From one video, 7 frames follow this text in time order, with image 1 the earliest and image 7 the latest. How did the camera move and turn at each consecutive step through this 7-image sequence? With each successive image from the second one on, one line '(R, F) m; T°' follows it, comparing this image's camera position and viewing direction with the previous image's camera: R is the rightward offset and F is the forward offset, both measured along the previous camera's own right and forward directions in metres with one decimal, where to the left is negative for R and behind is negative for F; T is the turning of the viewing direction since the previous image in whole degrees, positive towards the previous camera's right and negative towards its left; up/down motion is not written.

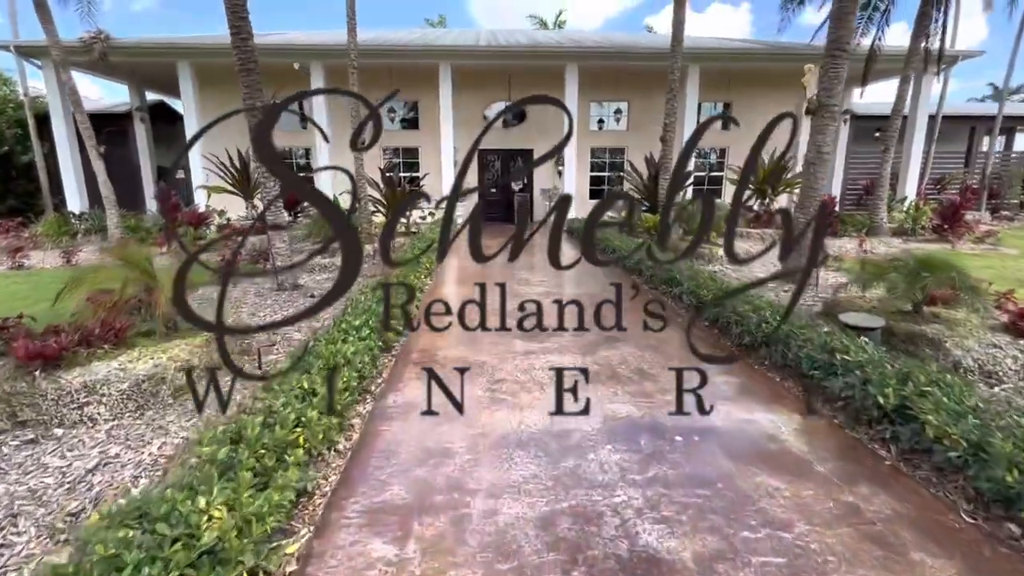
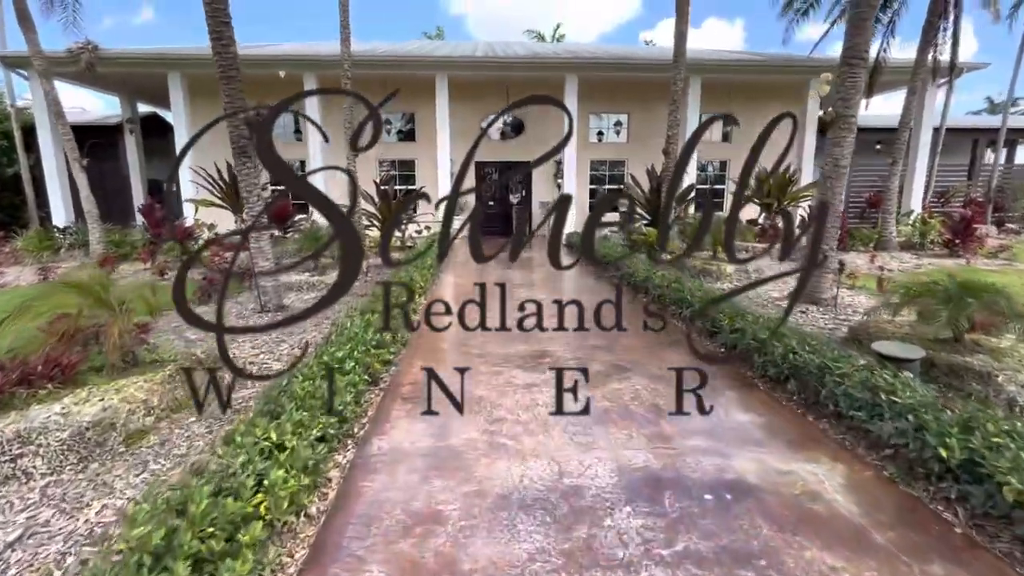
(0.0, +0.3) m; 0°
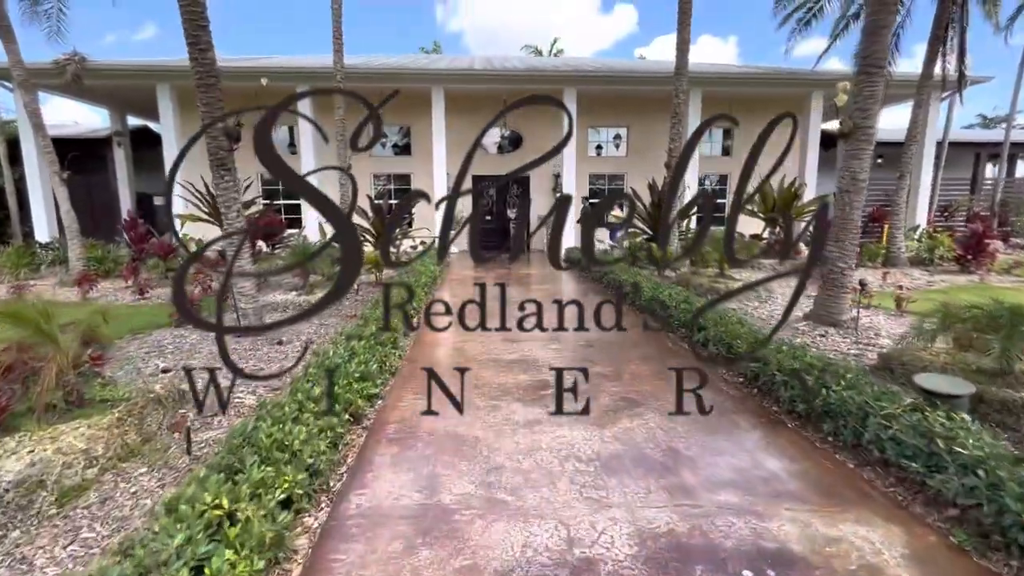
(0.0, +0.3) m; 0°
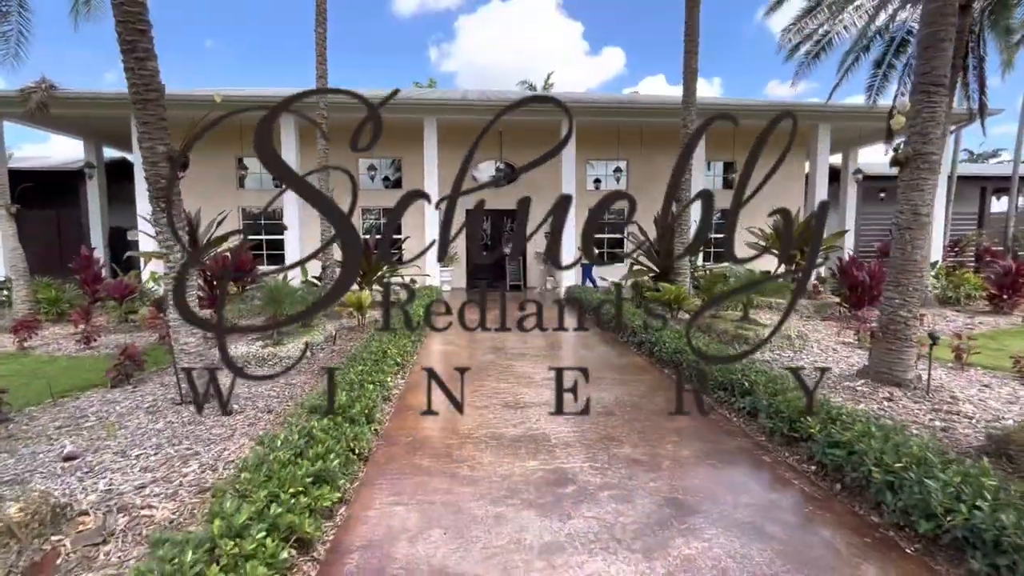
(-0.1, +0.7) m; +1°
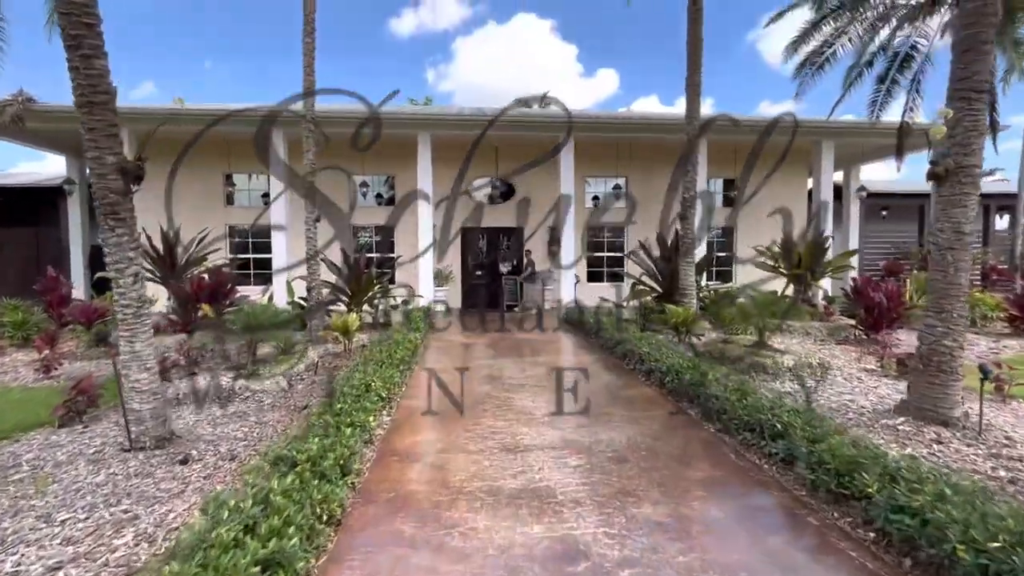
(0.0, +0.4) m; 0°
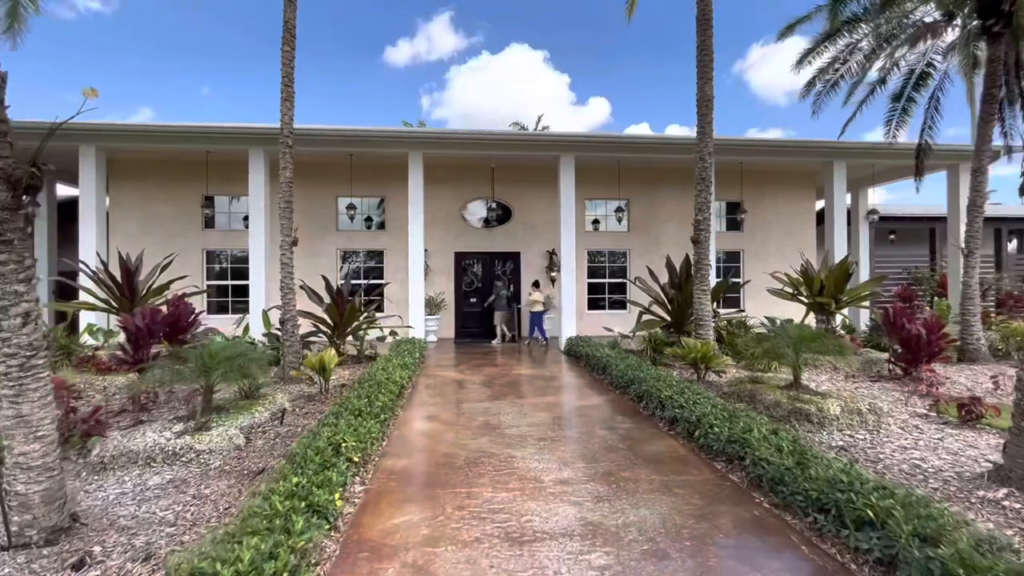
(-0.1, +0.7) m; +1°
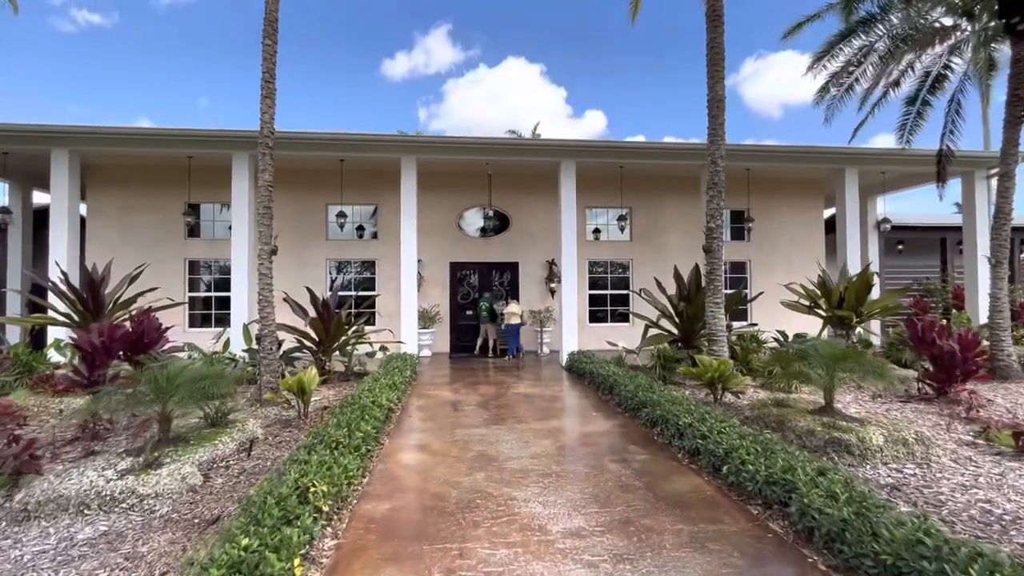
(0.0, +0.5) m; 0°
